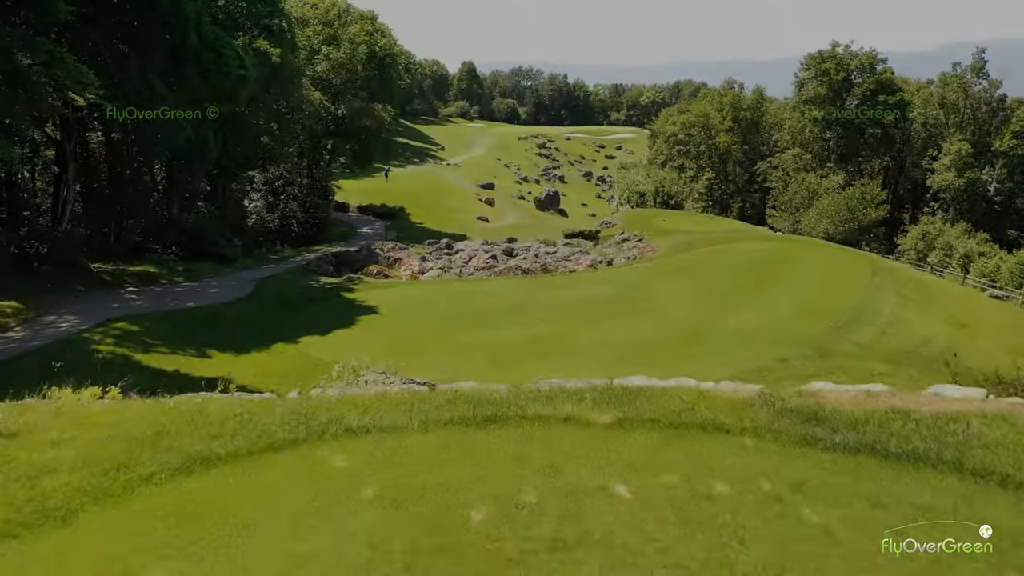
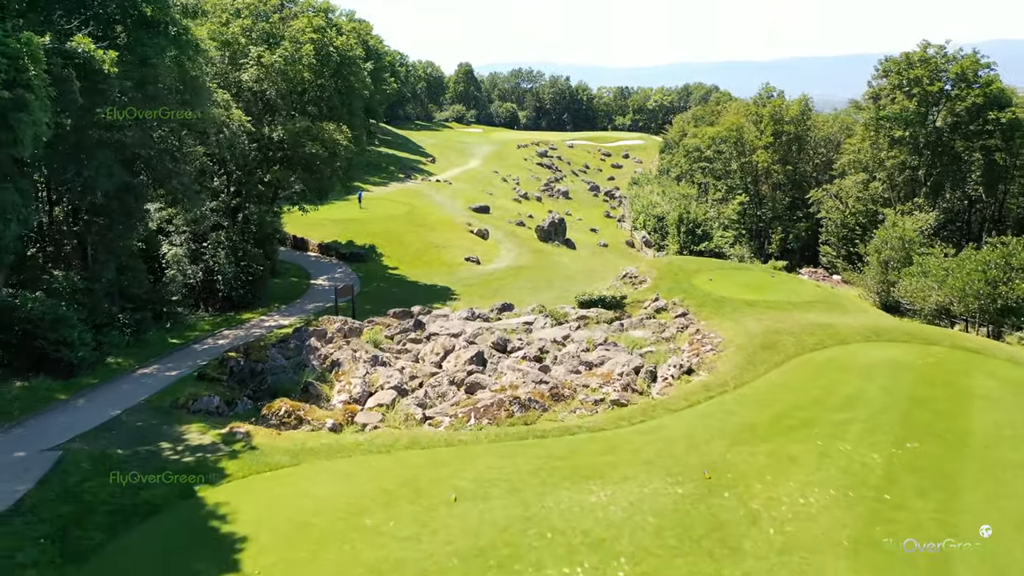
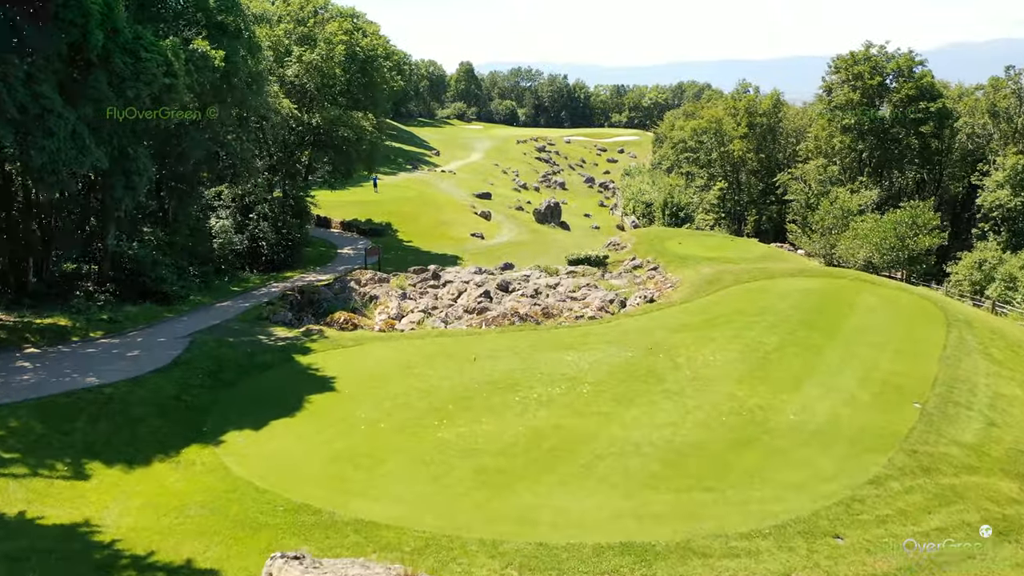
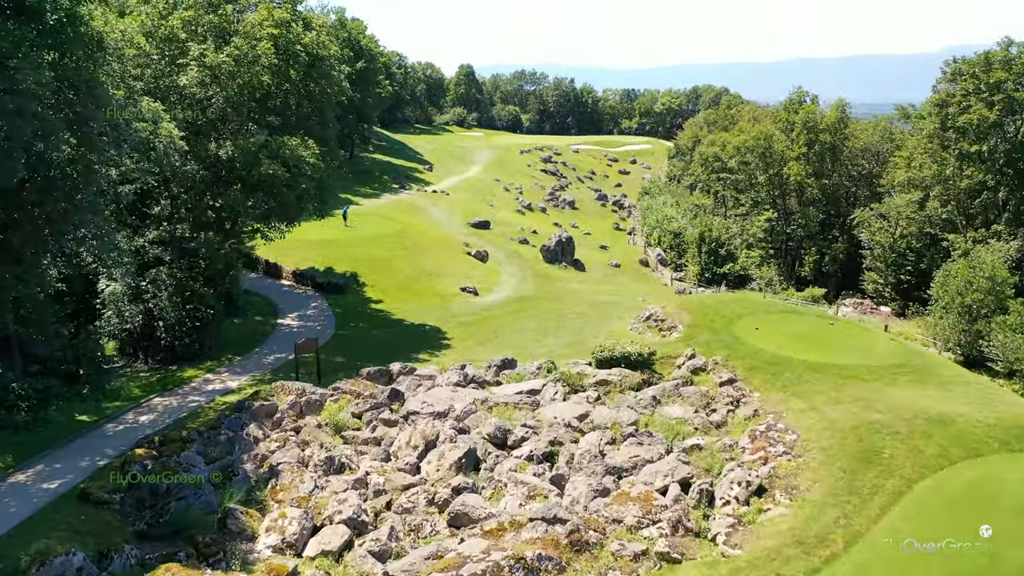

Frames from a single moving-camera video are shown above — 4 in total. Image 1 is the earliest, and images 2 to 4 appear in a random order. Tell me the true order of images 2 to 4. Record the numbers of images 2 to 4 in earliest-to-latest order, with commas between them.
3, 2, 4
